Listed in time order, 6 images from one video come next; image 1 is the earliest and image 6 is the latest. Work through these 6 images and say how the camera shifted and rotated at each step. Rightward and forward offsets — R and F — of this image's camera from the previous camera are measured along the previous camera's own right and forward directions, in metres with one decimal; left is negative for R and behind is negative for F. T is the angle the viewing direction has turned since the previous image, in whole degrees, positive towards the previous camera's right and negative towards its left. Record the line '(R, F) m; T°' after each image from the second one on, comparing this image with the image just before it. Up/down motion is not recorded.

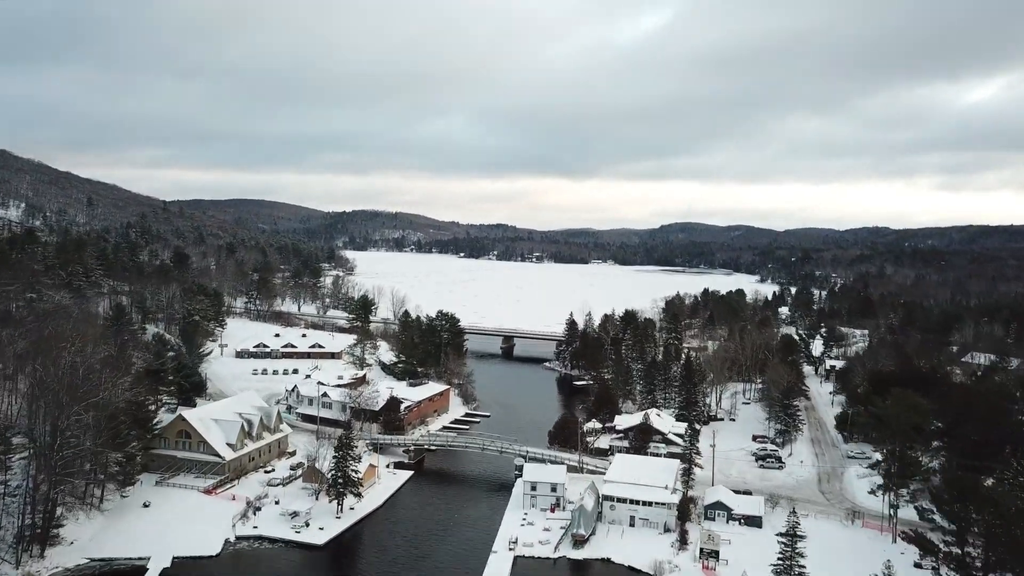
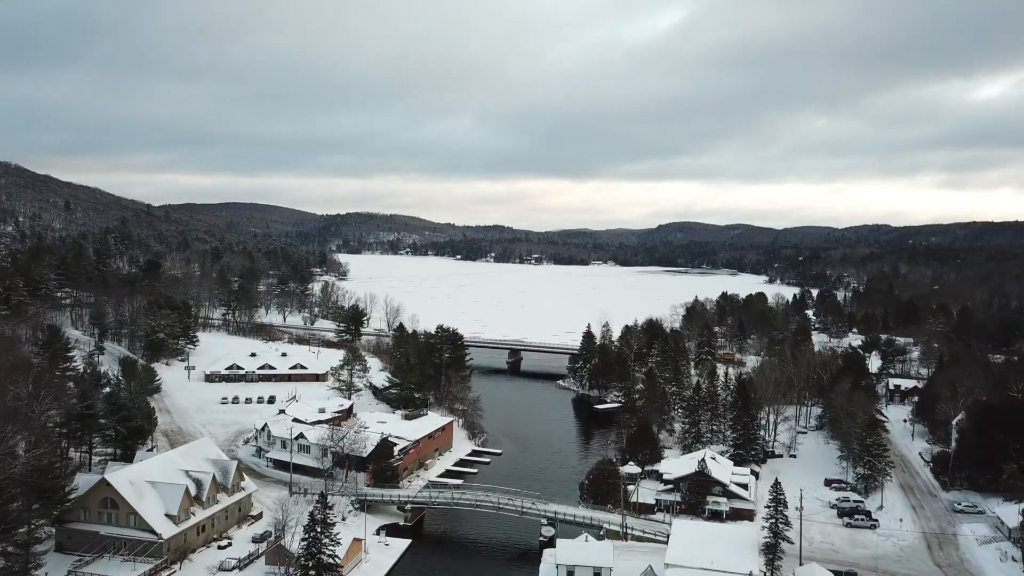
(-0.9, +8.2) m; 0°
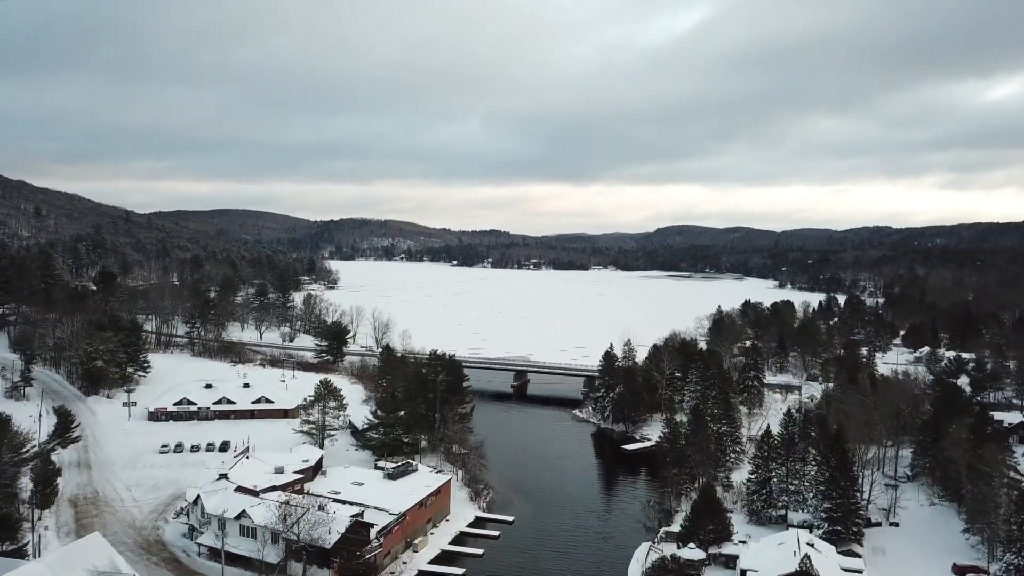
(-0.7, +9.5) m; 0°
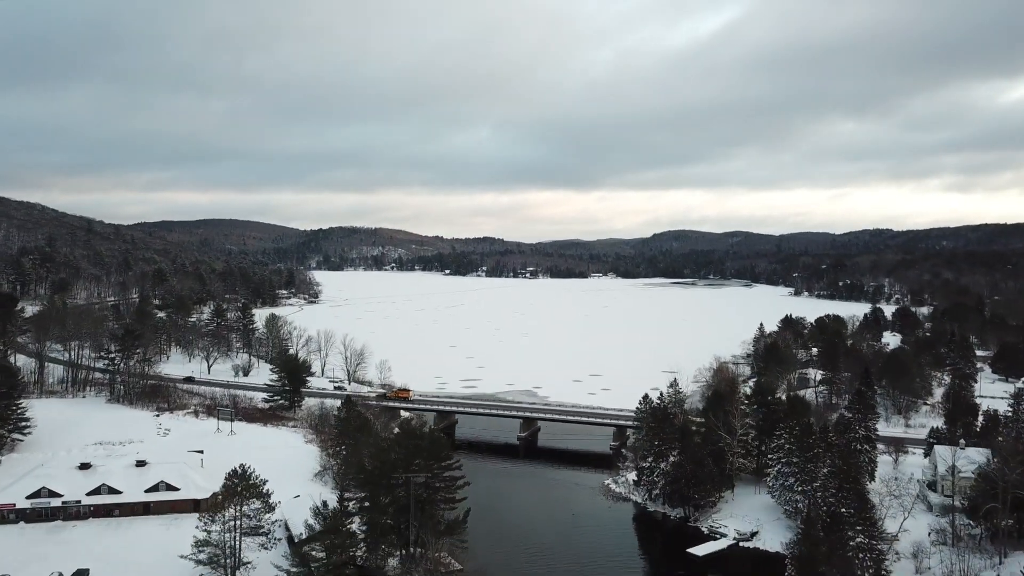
(-0.6, +14.2) m; 0°
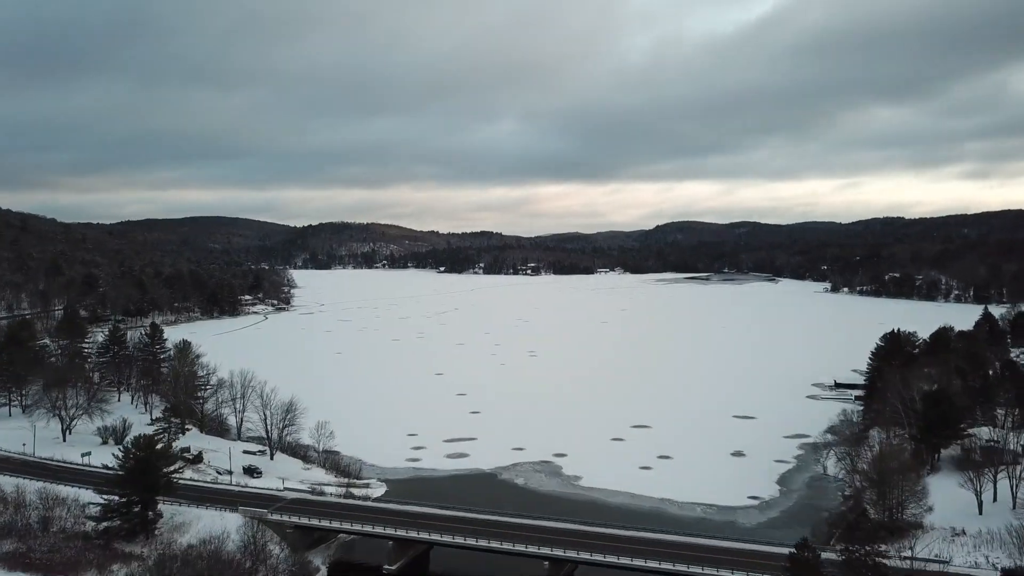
(-0.5, +21.9) m; 0°
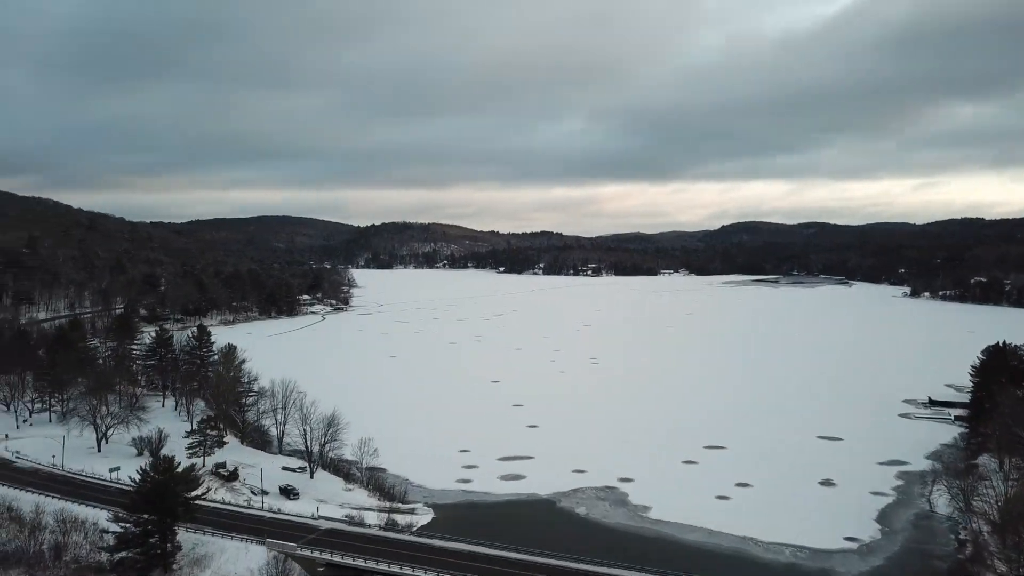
(-0.1, +3.8) m; -4°
